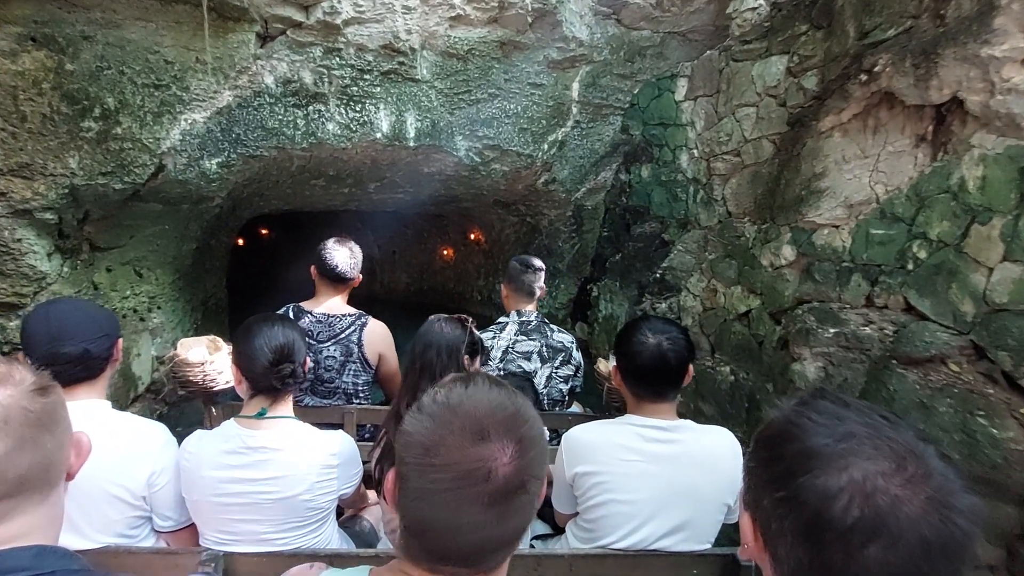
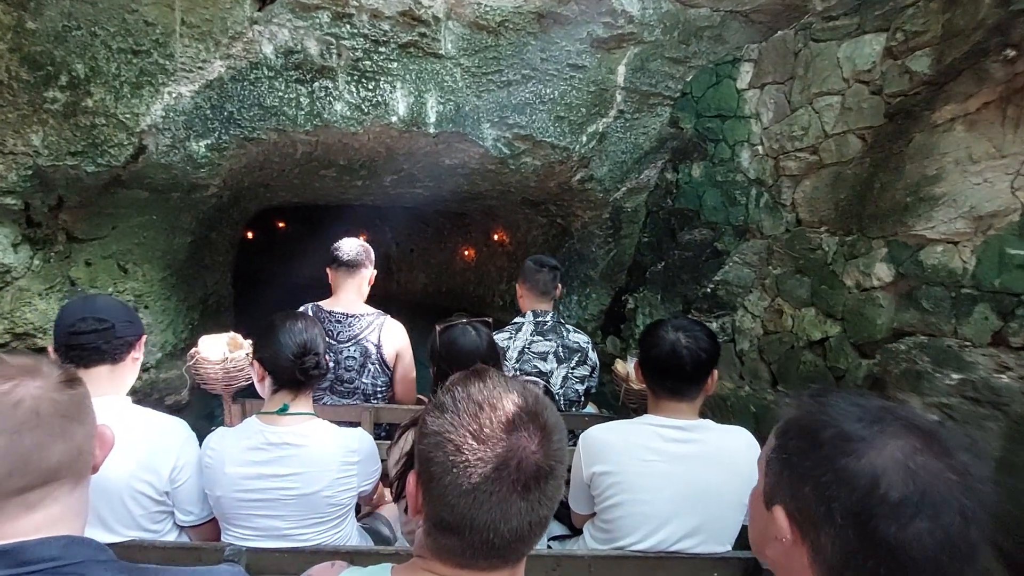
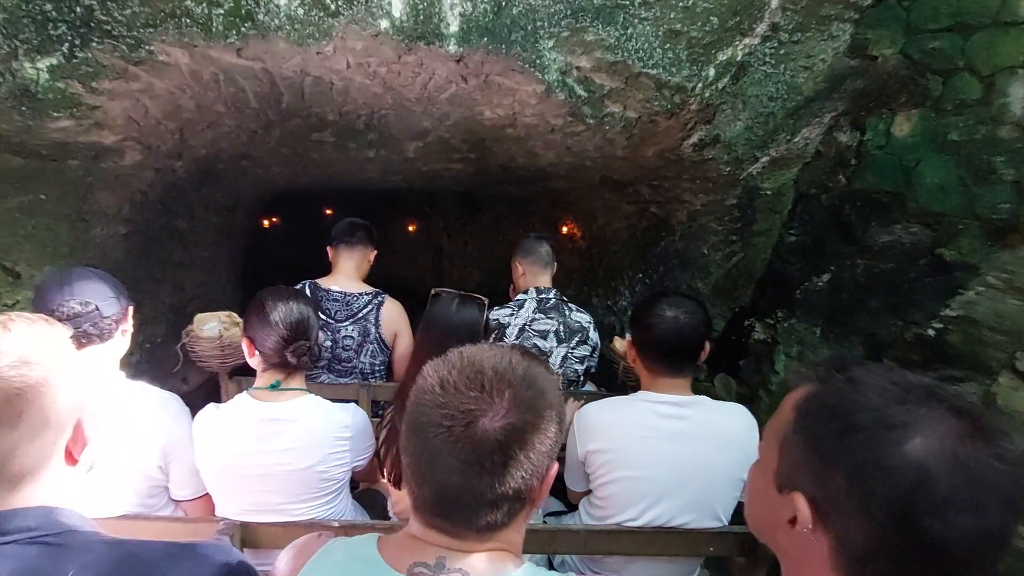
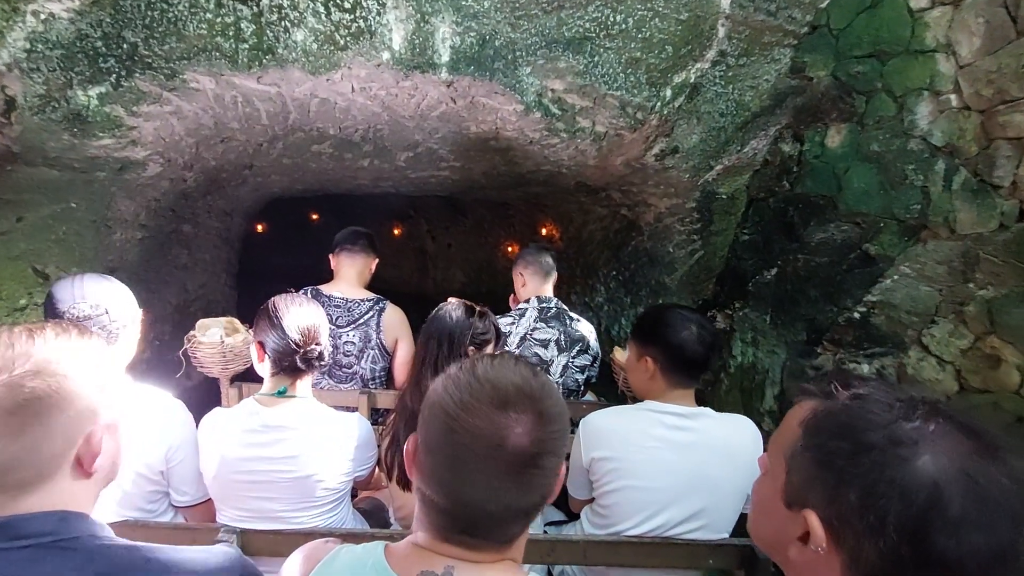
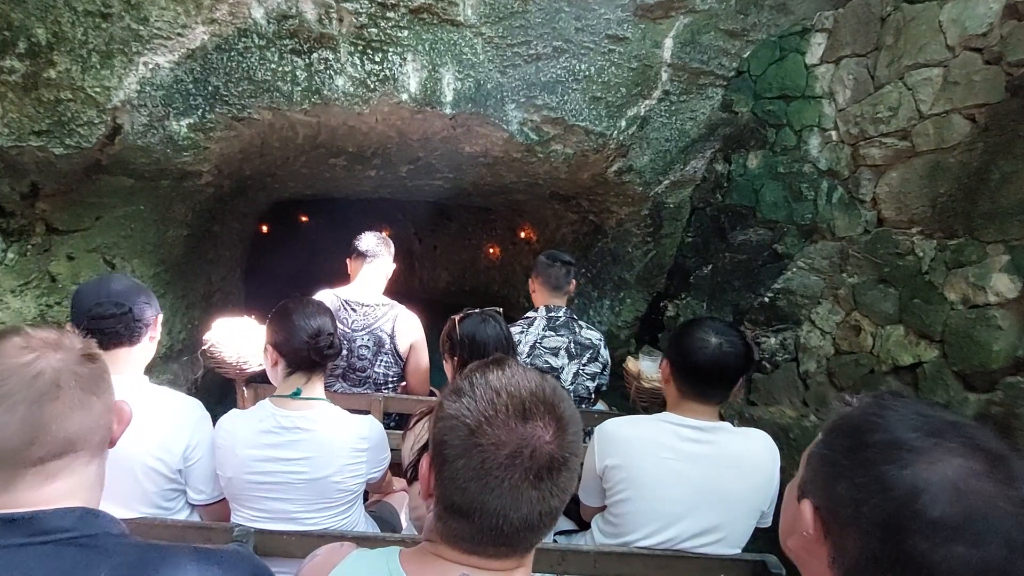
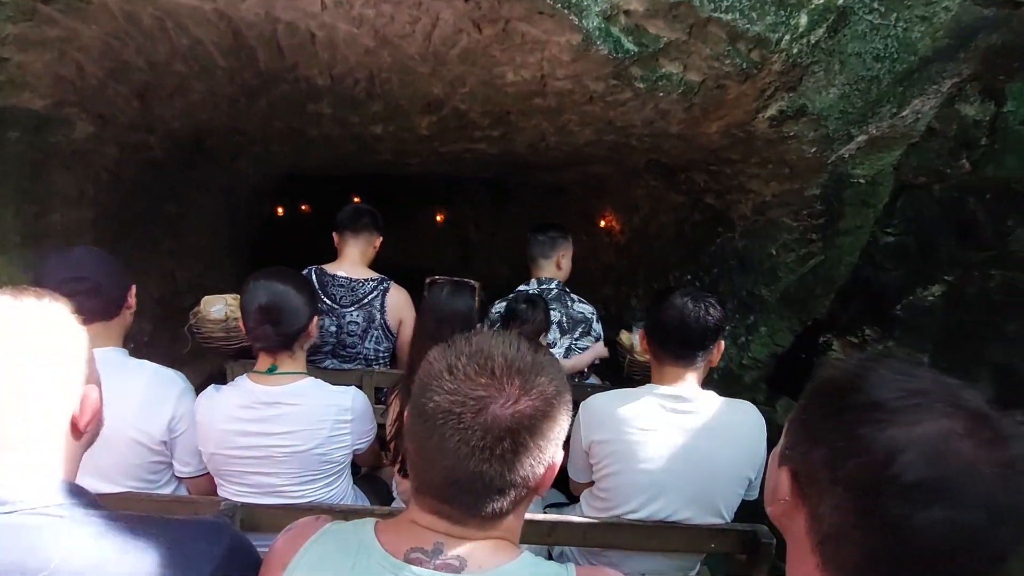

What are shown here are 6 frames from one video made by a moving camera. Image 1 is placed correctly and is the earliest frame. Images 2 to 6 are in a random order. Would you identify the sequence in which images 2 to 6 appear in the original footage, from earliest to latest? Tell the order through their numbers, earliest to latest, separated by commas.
2, 5, 4, 3, 6
